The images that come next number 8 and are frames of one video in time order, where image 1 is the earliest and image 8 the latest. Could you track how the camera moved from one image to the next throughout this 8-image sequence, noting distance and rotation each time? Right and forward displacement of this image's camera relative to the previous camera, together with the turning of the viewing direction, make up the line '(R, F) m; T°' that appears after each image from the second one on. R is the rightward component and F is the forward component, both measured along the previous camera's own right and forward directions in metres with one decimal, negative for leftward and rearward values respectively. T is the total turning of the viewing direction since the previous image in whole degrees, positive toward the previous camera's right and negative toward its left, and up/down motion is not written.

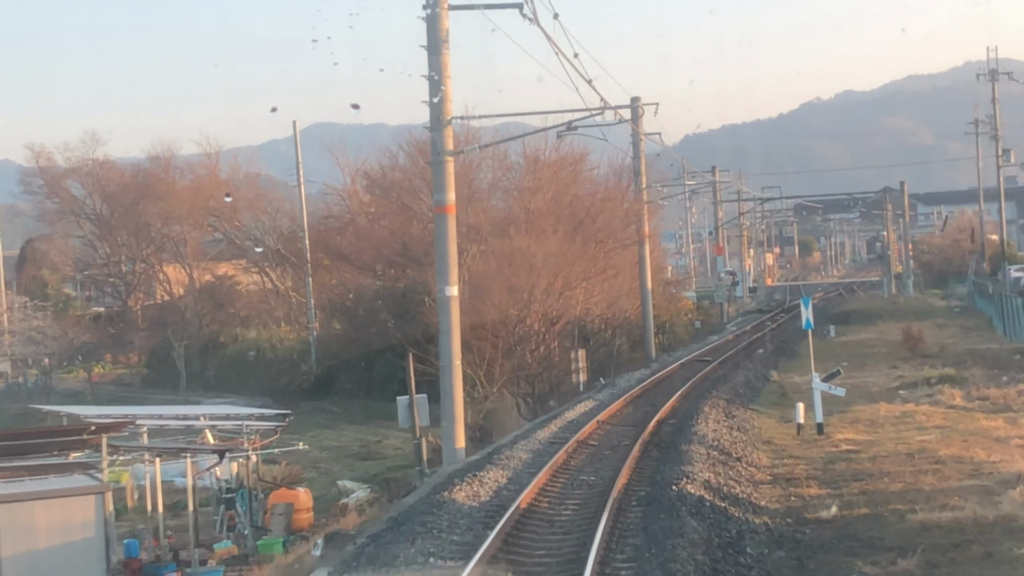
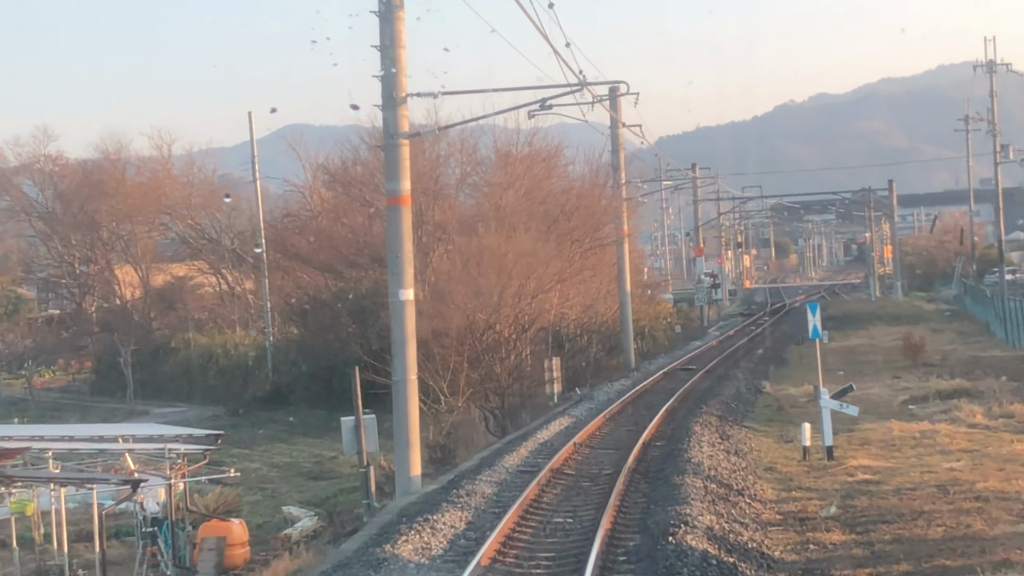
(+0.1, +2.2) m; +1°
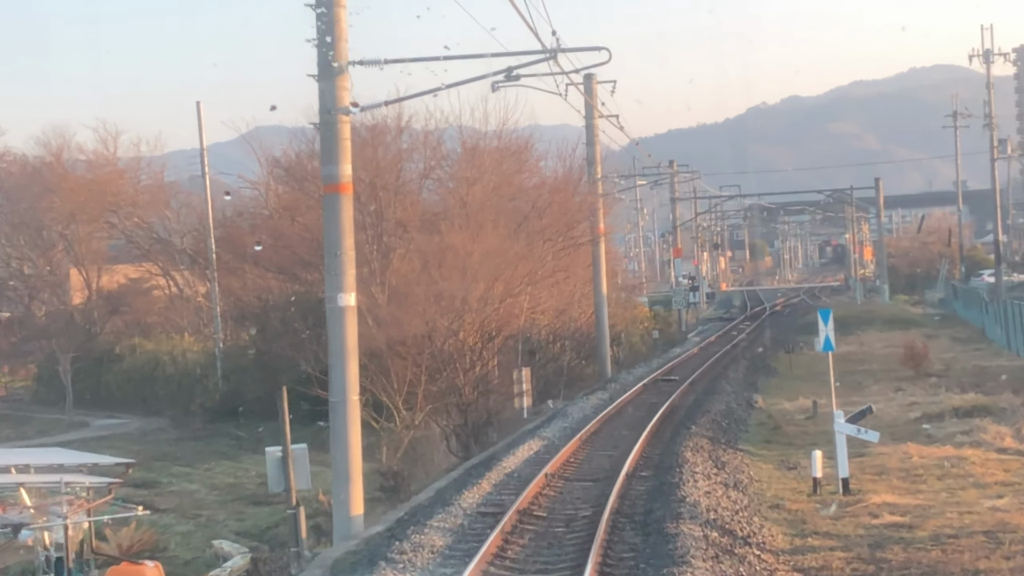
(+0.1, +2.2) m; +1°
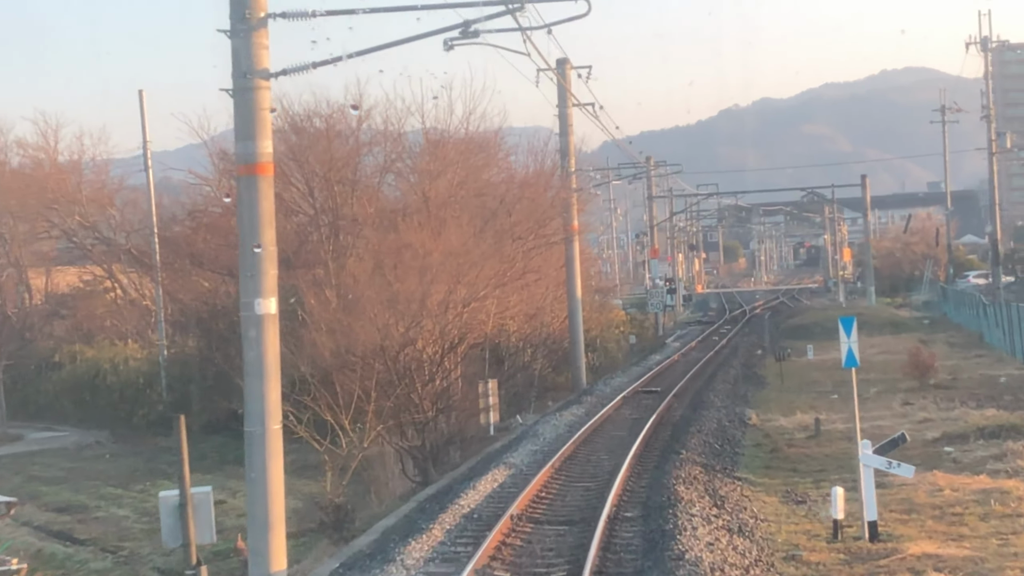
(+0.1, +2.1) m; +1°
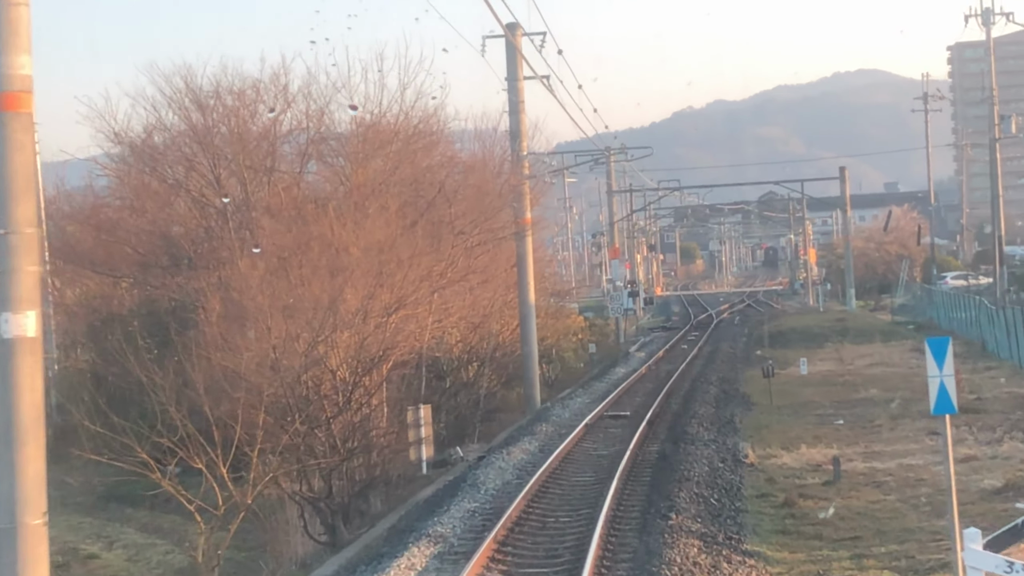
(+0.2, +3.6) m; +2°
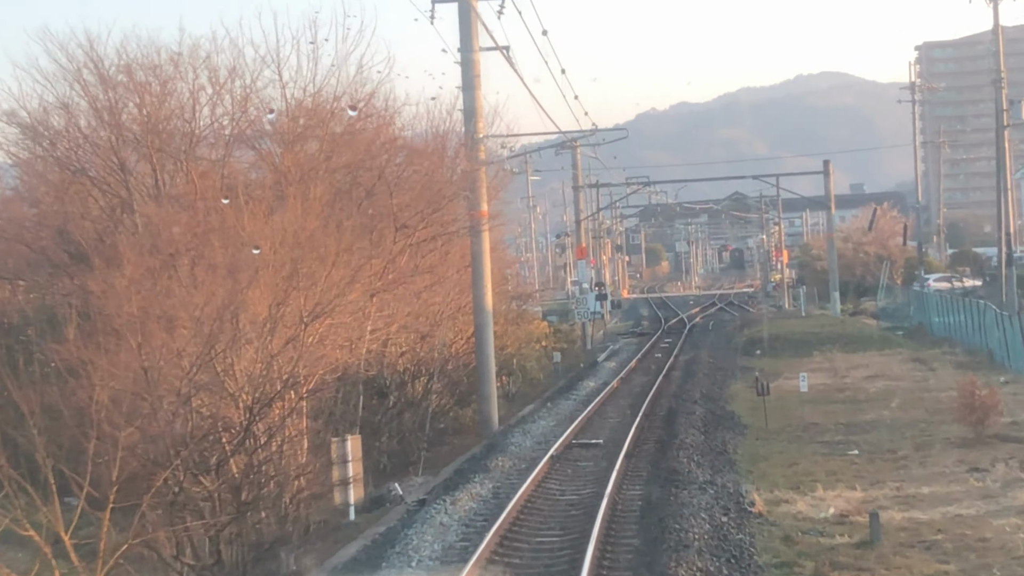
(+0.1, +2.9) m; +2°
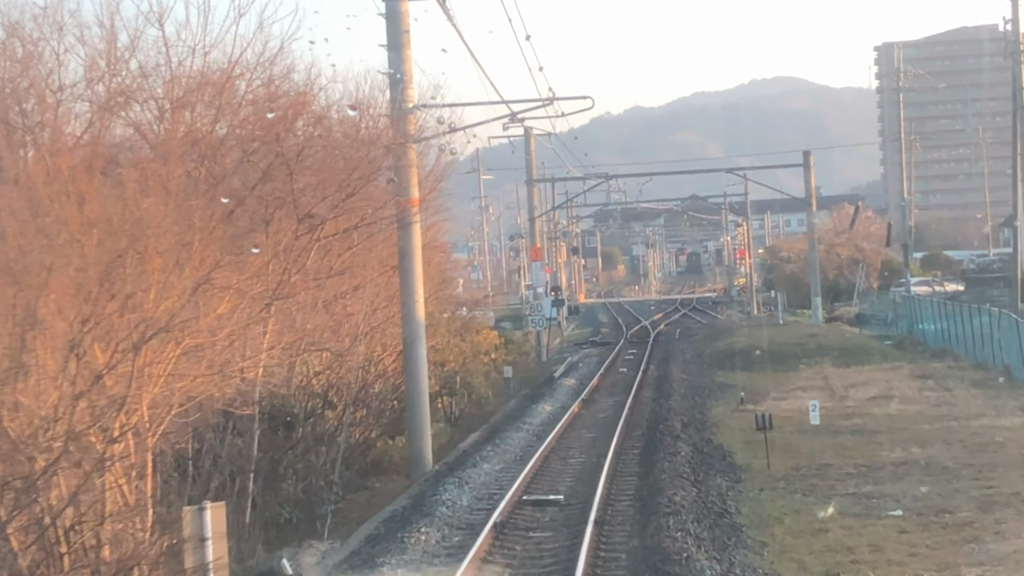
(+0.2, +3.6) m; +2°
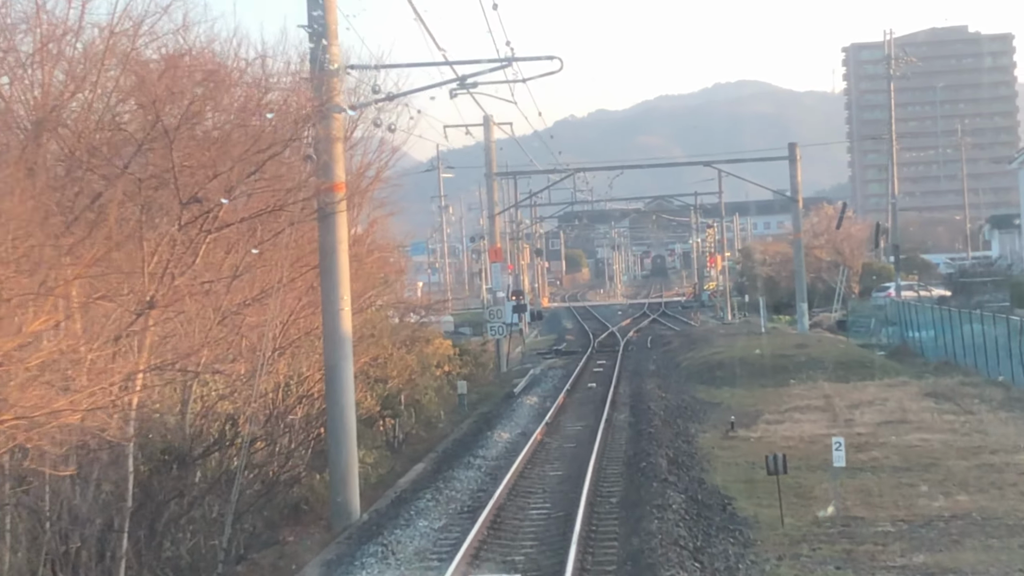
(+0.1, +2.9) m; +2°
